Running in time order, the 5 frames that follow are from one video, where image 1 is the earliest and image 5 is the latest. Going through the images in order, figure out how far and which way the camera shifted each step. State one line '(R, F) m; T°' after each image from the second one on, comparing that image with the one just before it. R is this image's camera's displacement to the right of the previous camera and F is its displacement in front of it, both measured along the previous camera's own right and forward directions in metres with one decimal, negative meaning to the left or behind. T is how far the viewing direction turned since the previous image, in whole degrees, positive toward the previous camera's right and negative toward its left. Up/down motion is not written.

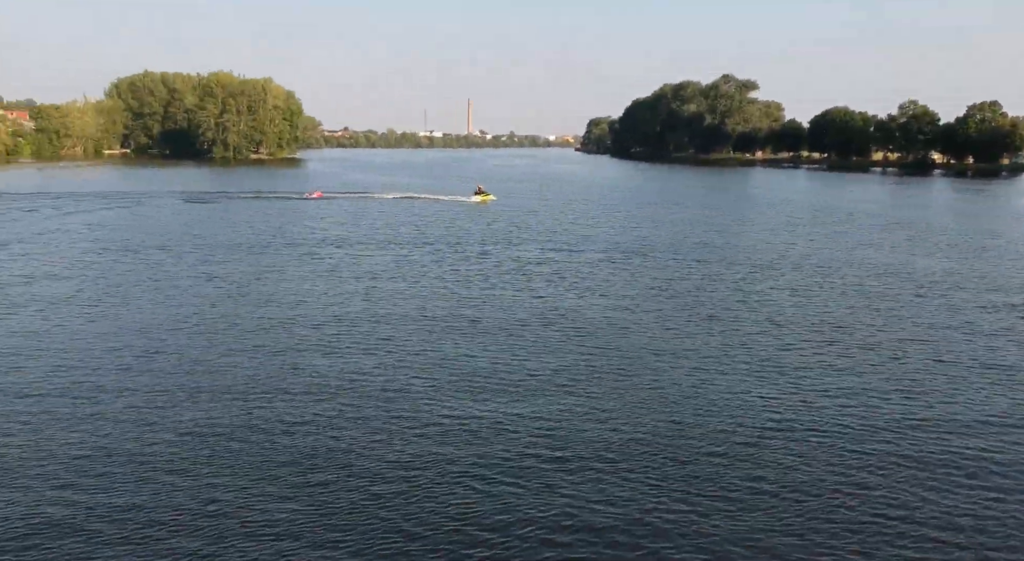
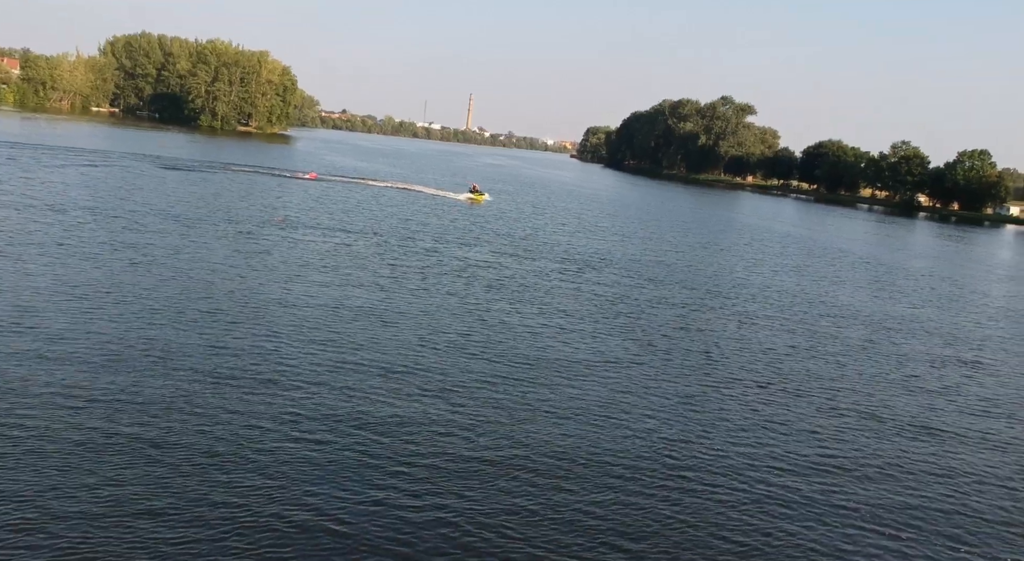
(+1.4, +1.5) m; +1°
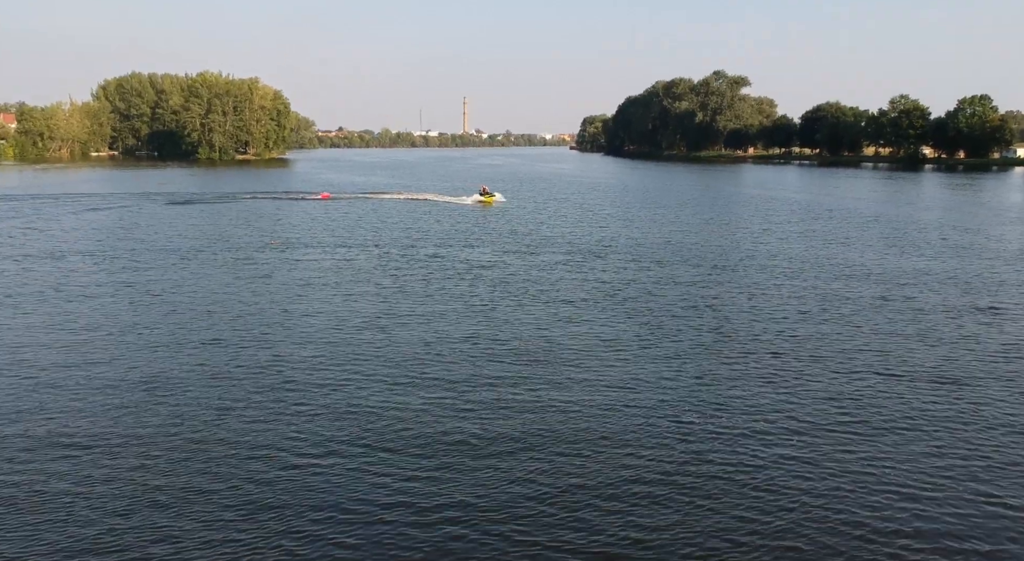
(+0.3, +0.3) m; -1°
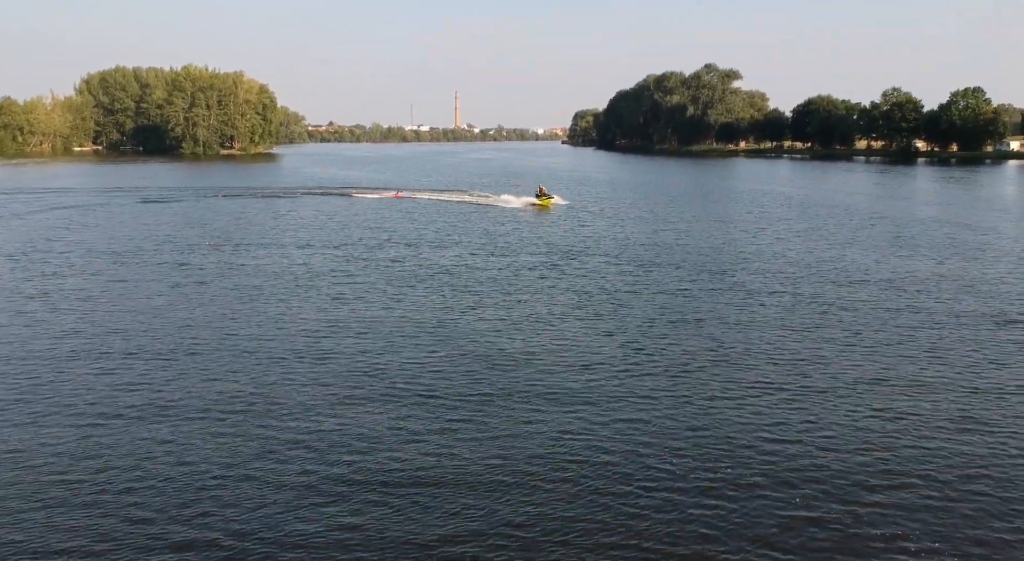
(+0.7, +2.6) m; +1°
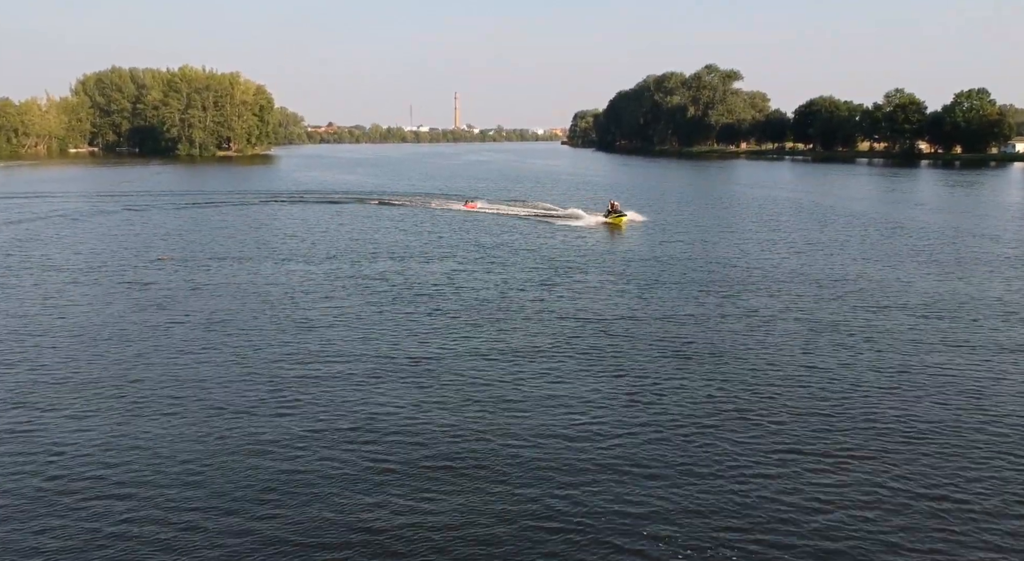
(+0.2, +2.1) m; 0°
